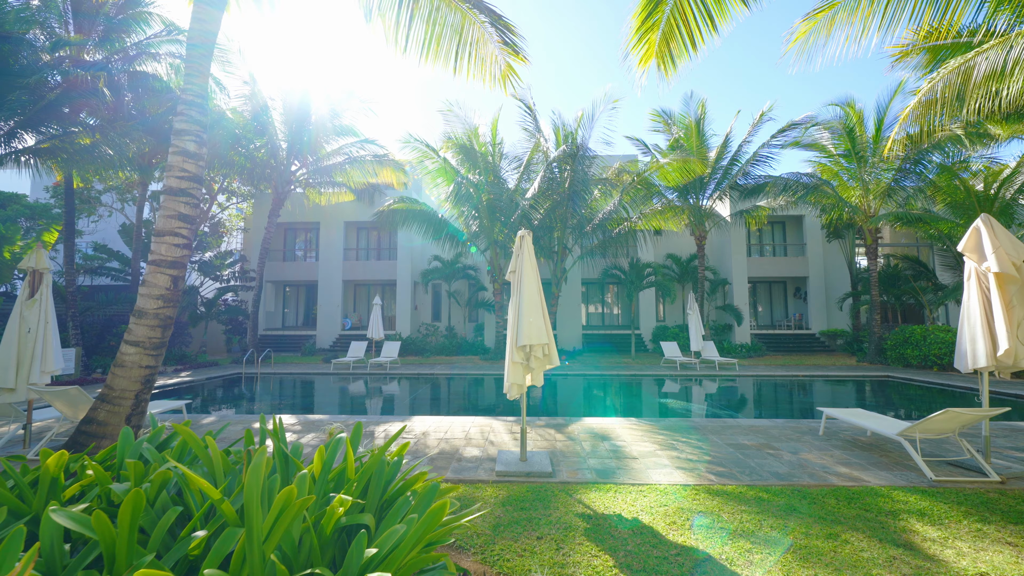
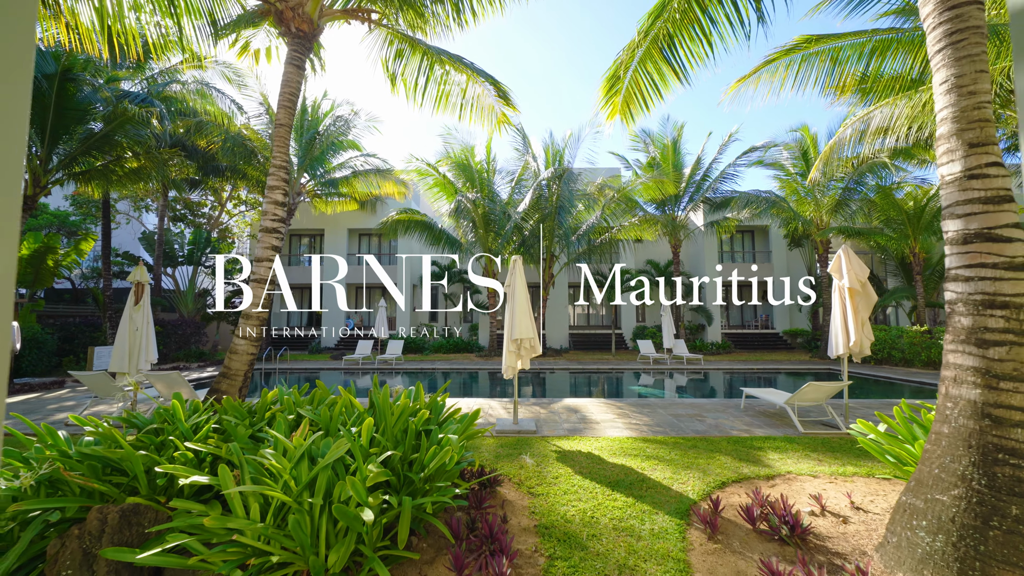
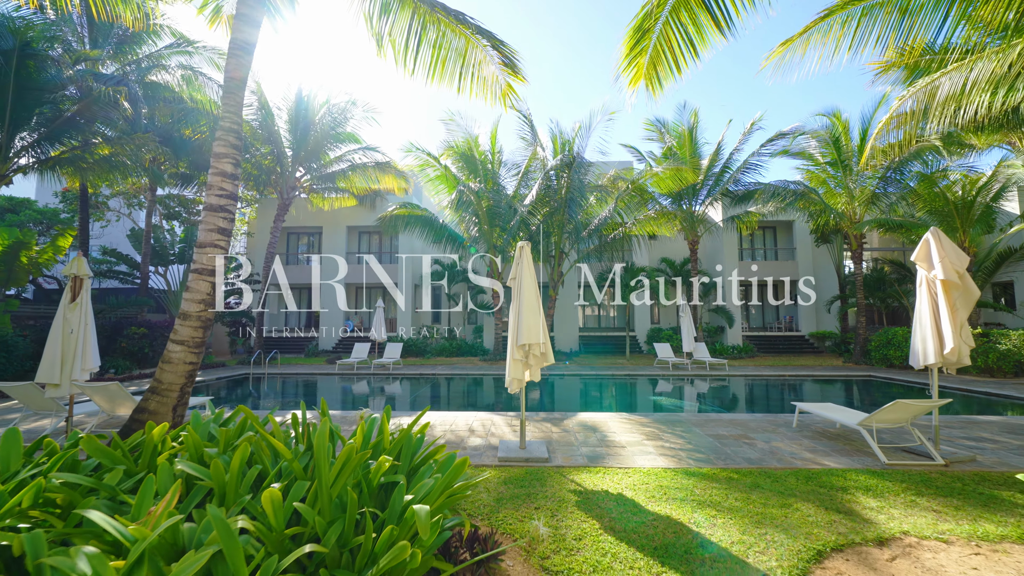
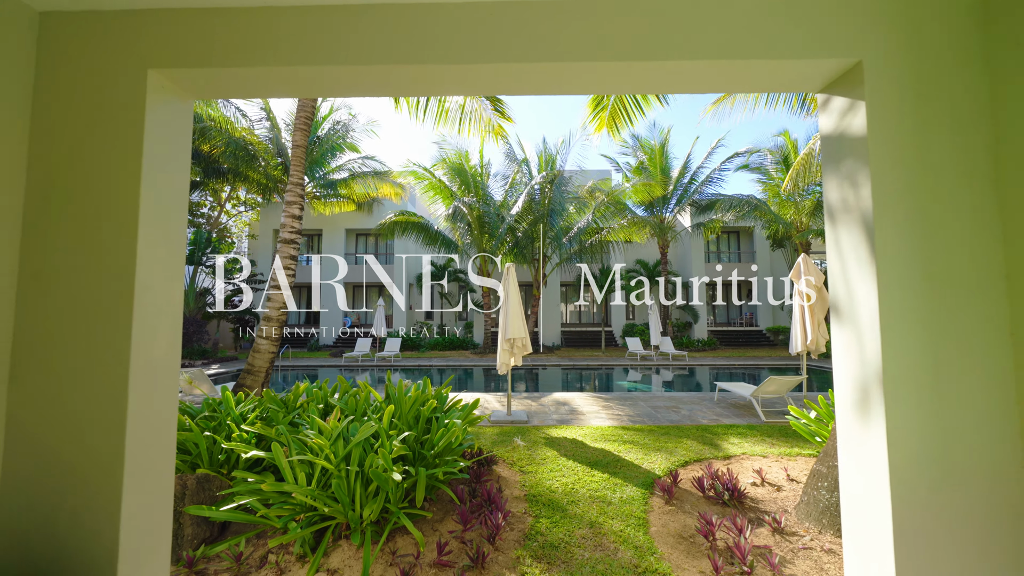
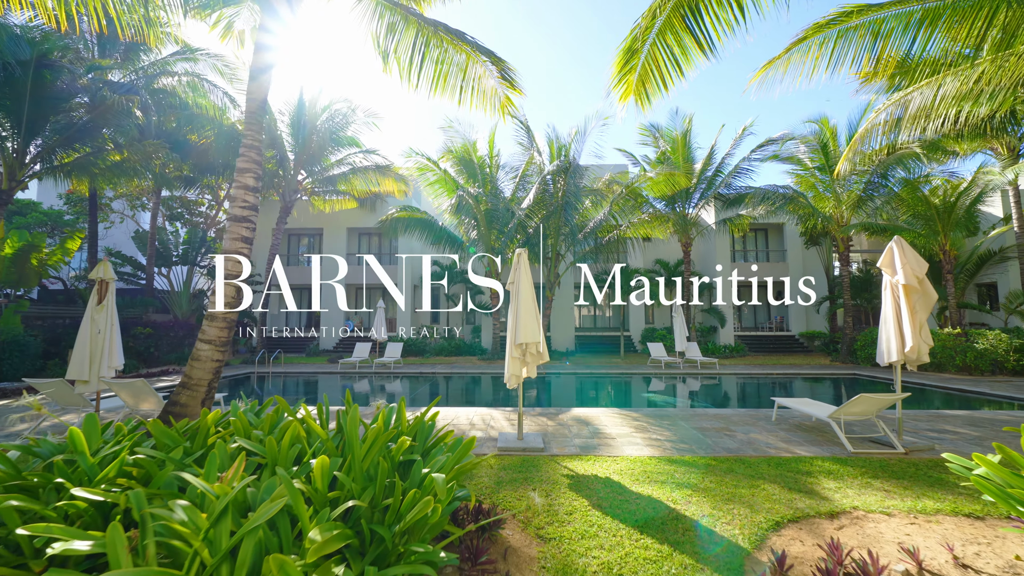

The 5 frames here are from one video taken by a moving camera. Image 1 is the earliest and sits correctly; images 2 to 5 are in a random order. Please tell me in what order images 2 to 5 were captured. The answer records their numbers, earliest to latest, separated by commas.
3, 5, 2, 4
